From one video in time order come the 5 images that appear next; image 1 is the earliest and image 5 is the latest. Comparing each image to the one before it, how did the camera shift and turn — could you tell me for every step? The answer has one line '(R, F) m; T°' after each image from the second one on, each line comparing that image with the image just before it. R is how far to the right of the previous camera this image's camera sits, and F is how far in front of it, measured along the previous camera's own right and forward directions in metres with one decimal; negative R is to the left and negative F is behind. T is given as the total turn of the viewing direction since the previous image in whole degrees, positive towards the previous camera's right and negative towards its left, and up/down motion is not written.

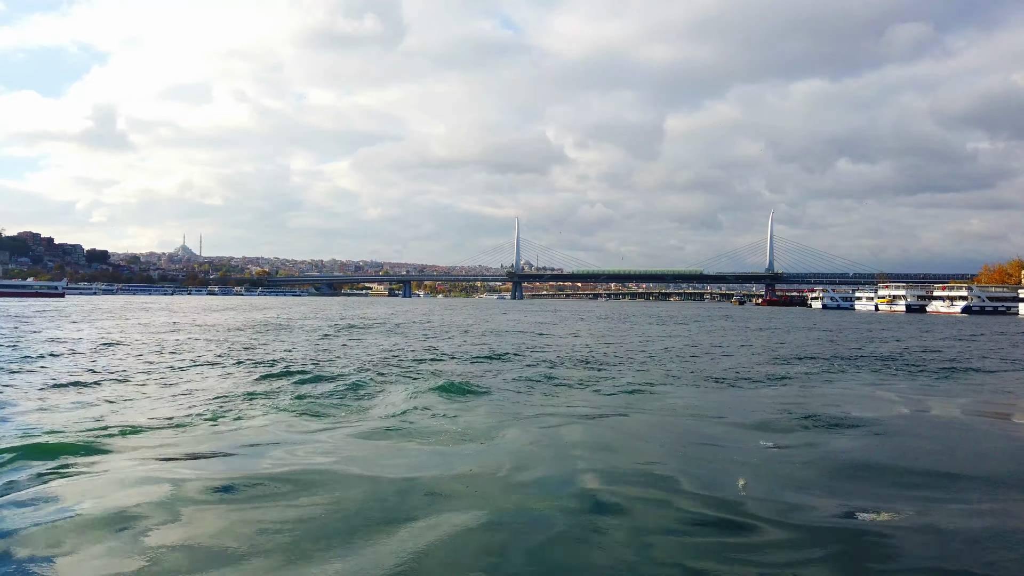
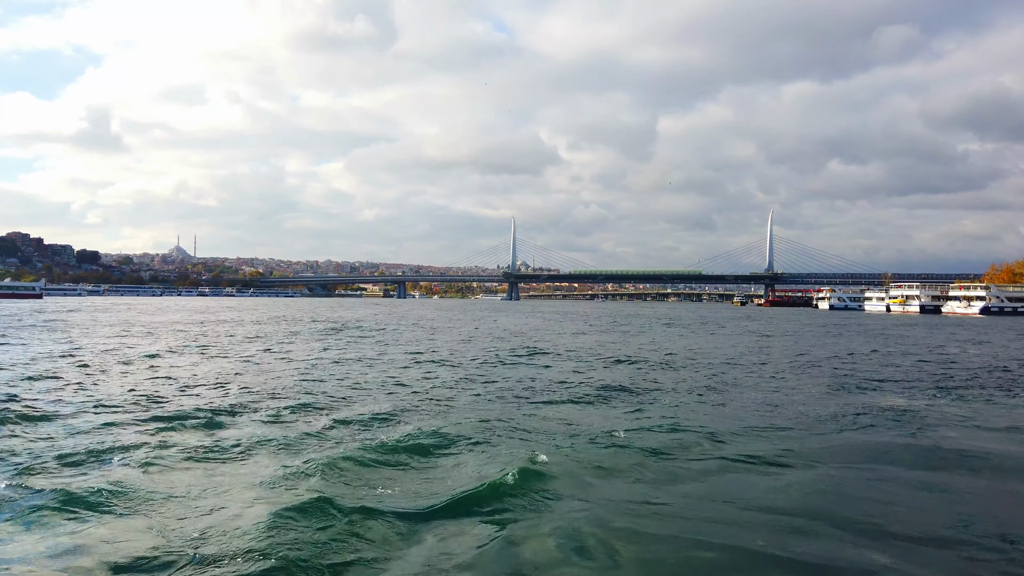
(-0.4, +1.5) m; 0°
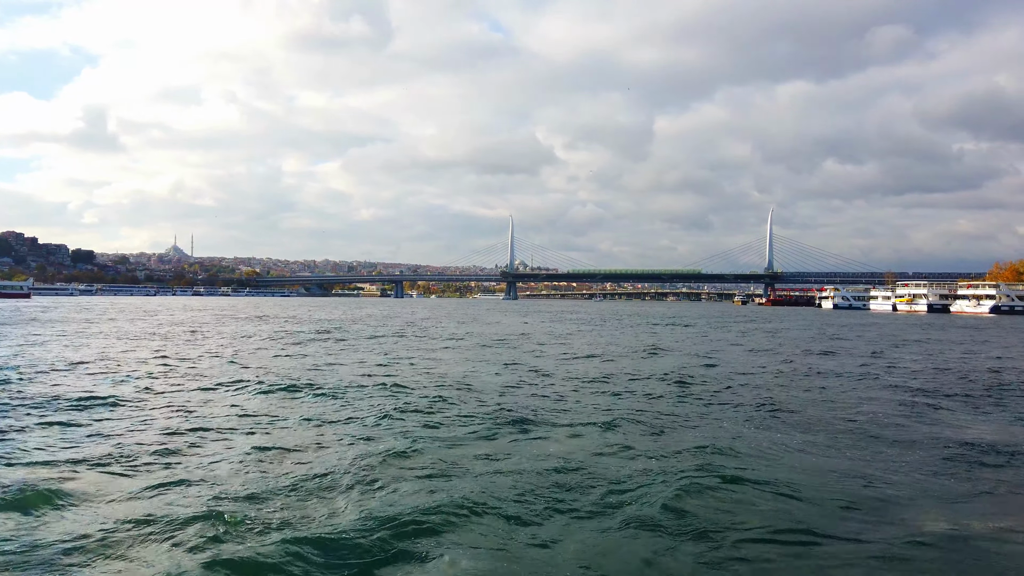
(-0.2, +0.8) m; 0°
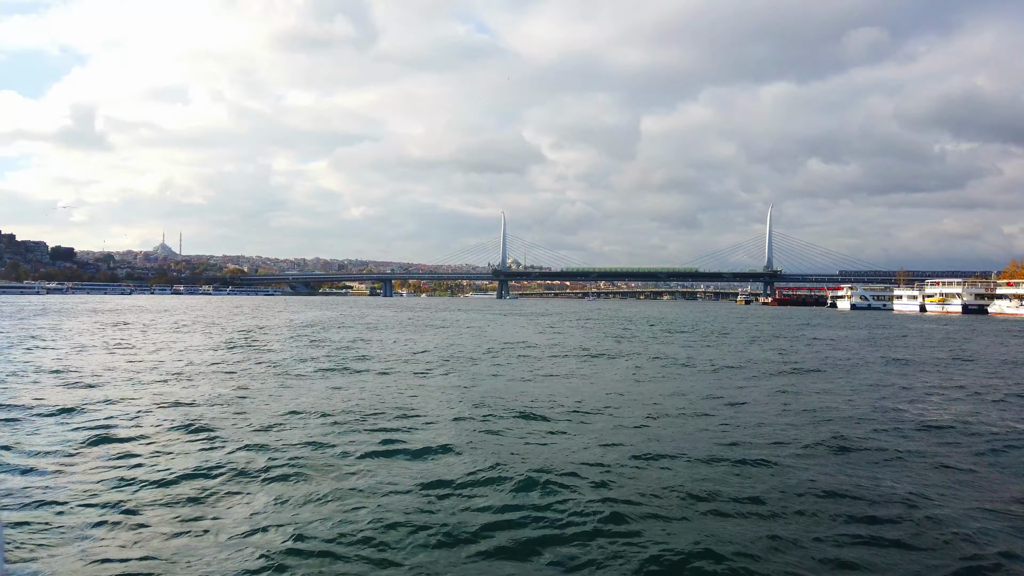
(-0.9, +3.1) m; +1°
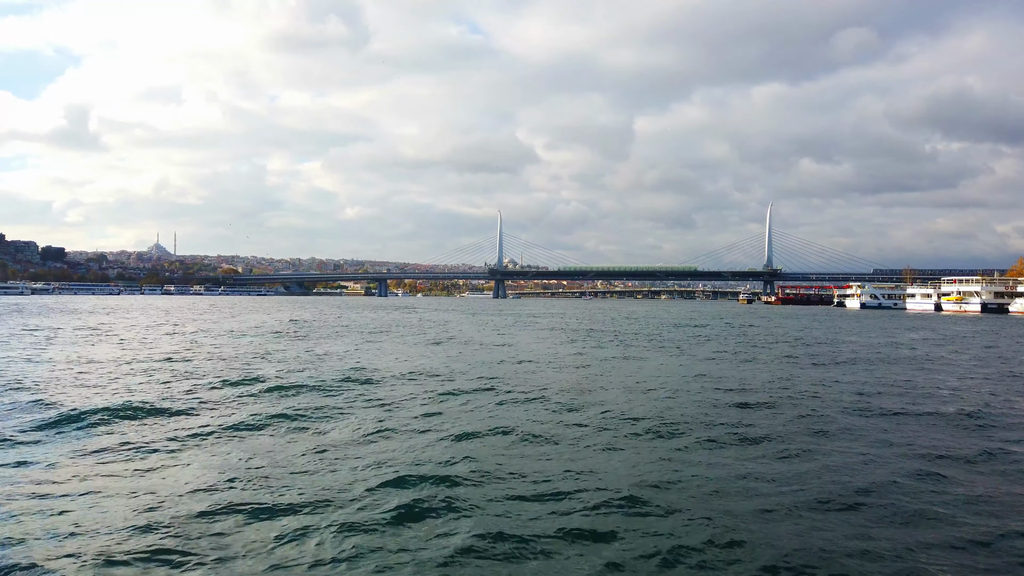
(-0.5, +1.4) m; 0°
